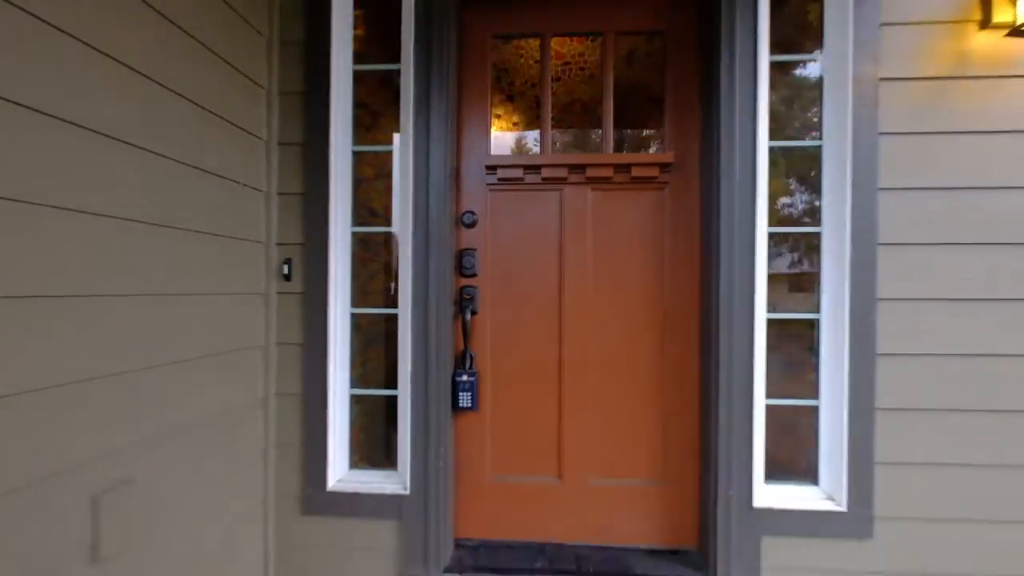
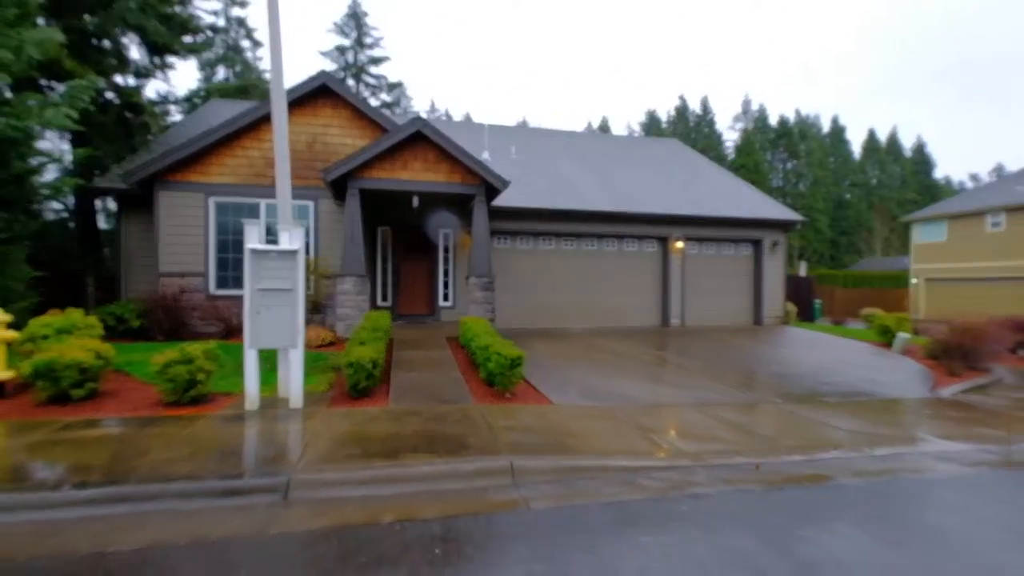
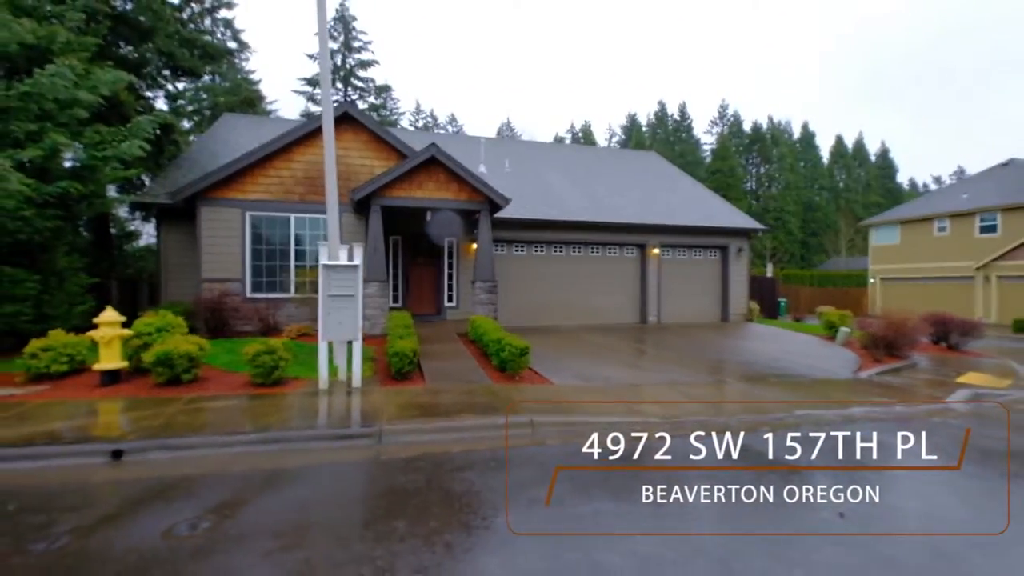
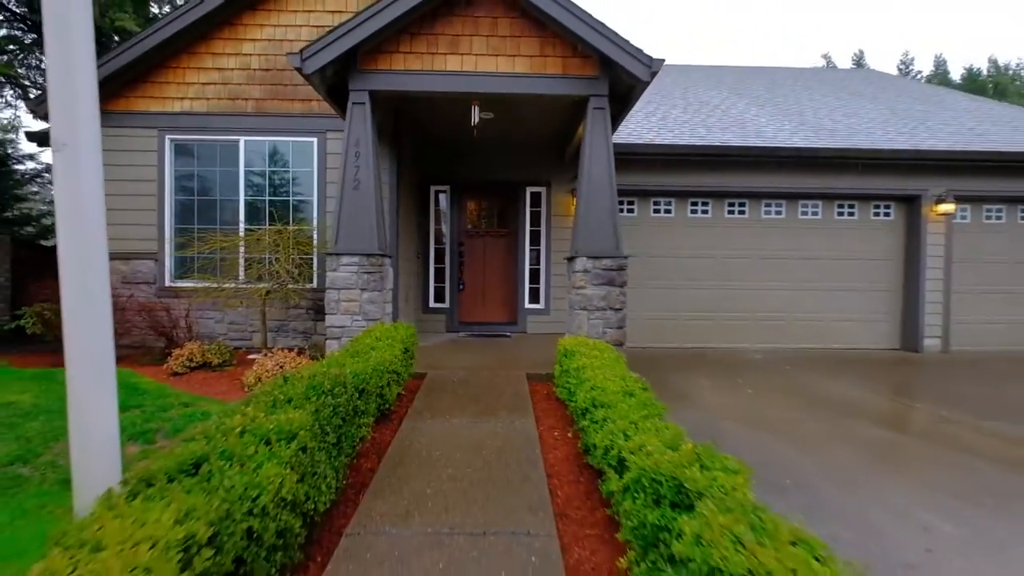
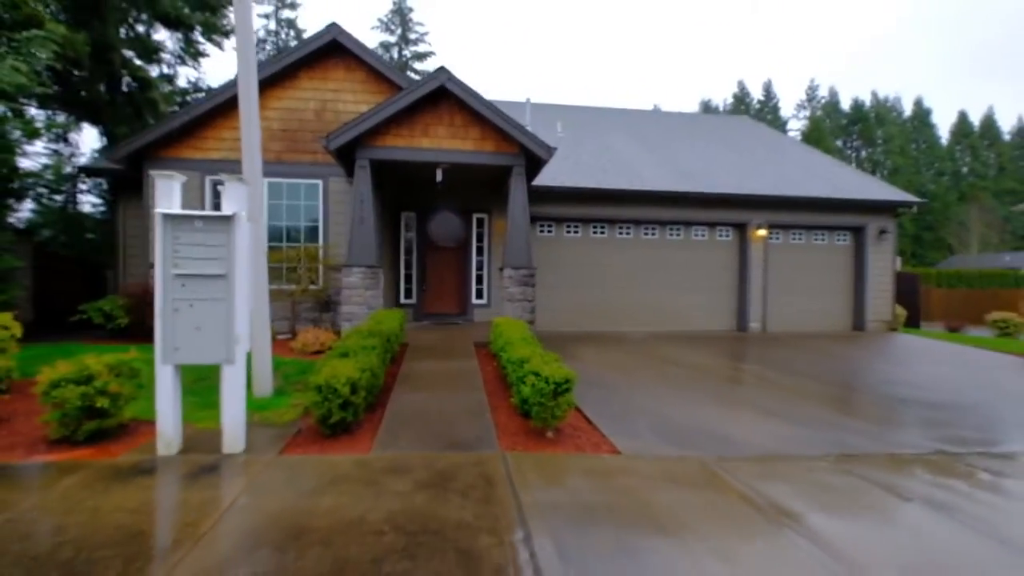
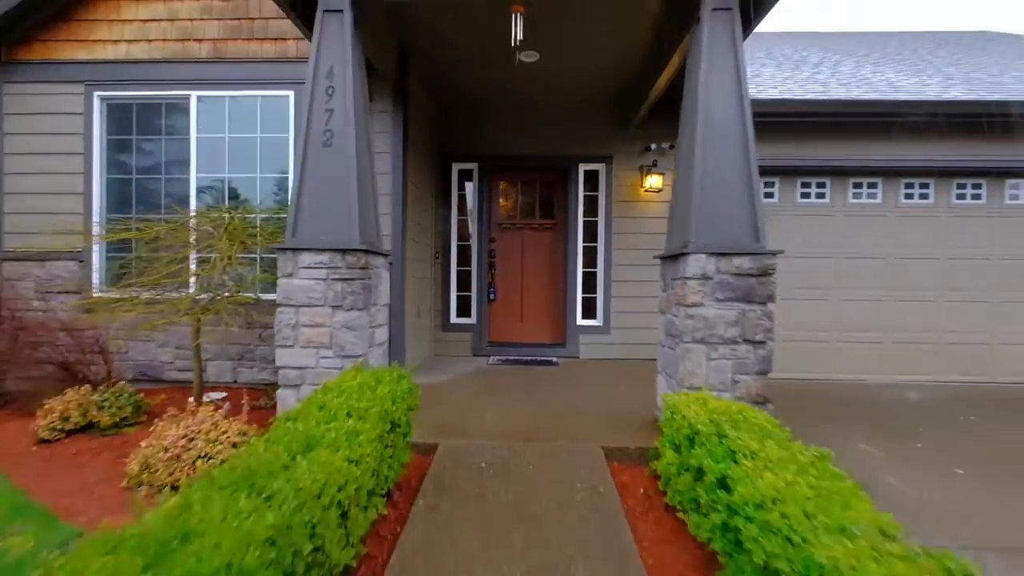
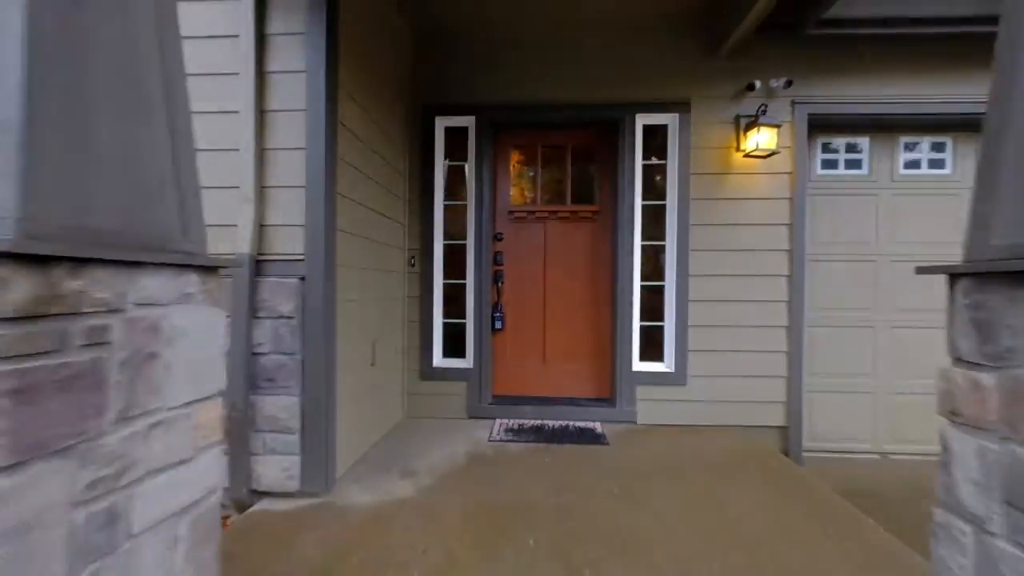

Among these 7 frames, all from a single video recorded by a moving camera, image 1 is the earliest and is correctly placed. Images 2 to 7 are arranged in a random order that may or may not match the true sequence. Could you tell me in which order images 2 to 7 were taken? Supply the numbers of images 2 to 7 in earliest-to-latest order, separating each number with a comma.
7, 6, 4, 5, 2, 3
